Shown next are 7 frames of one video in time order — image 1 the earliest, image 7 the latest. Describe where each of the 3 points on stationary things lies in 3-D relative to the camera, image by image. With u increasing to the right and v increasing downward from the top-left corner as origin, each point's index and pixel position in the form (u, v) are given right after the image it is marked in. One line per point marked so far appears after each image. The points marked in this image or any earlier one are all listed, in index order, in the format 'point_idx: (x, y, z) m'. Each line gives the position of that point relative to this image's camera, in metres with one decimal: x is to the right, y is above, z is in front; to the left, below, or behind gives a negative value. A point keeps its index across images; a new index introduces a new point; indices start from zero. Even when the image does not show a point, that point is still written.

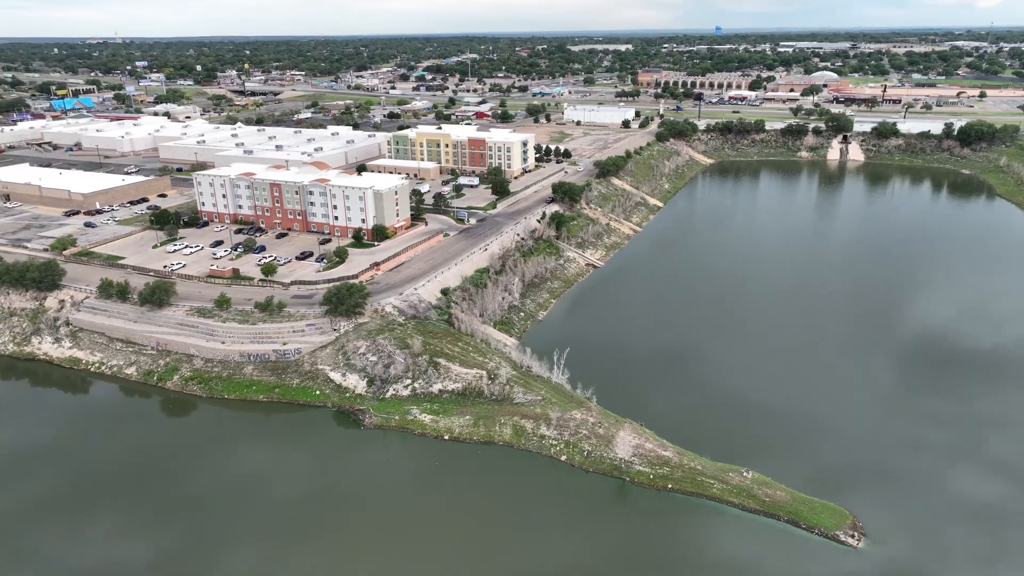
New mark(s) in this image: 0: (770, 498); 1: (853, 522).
0: (+5.6, -4.6, +15.6) m
1: (+7.2, -5.0, +15.1) m
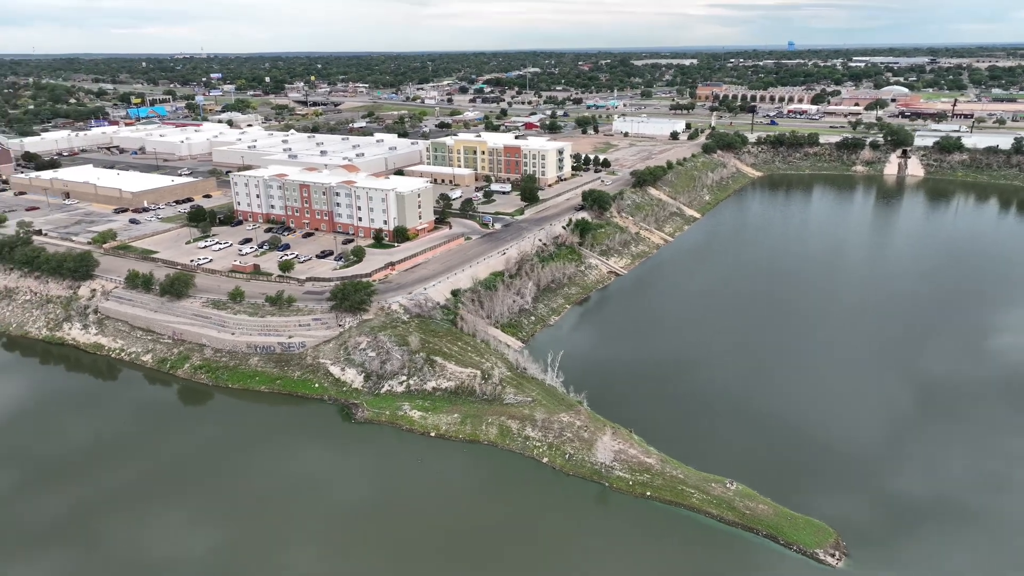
0: (+5.0, -4.7, +14.9) m
1: (+6.4, -5.1, +14.3) m
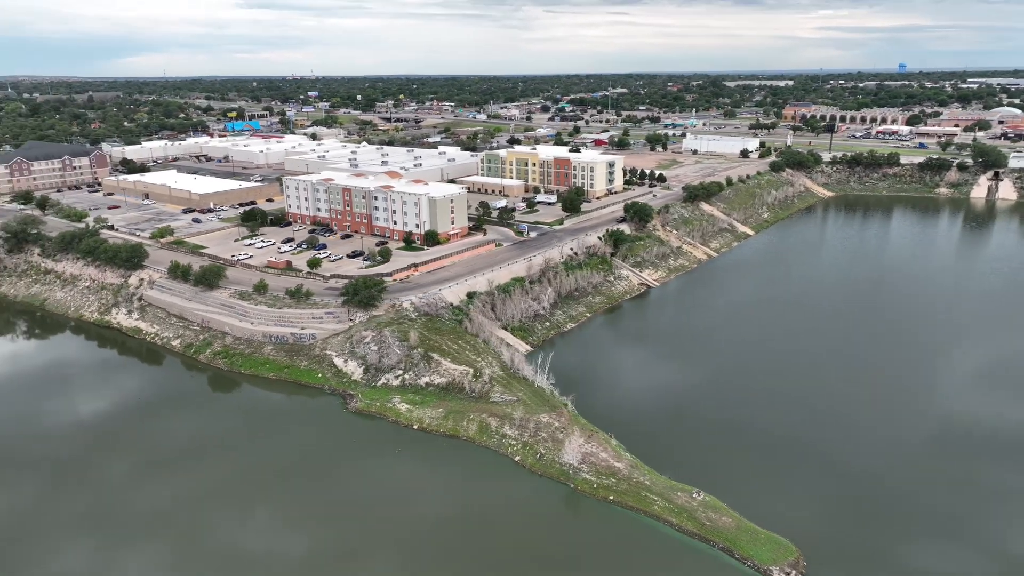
0: (+4.0, -4.7, +14.2) m
1: (+5.3, -5.2, +13.4) m
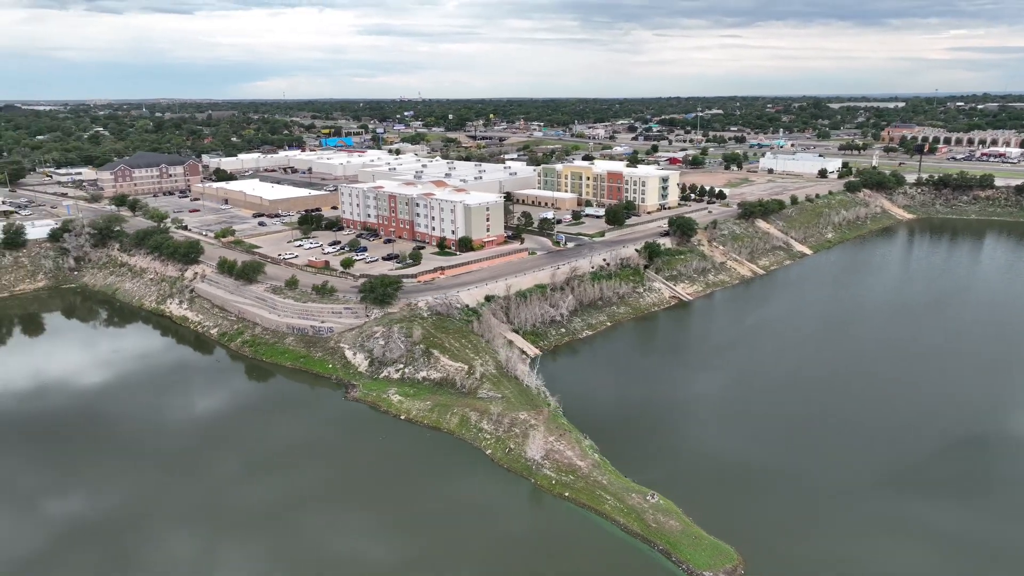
0: (+2.8, -4.7, +14.0) m
1: (+4.1, -5.1, +13.0) m
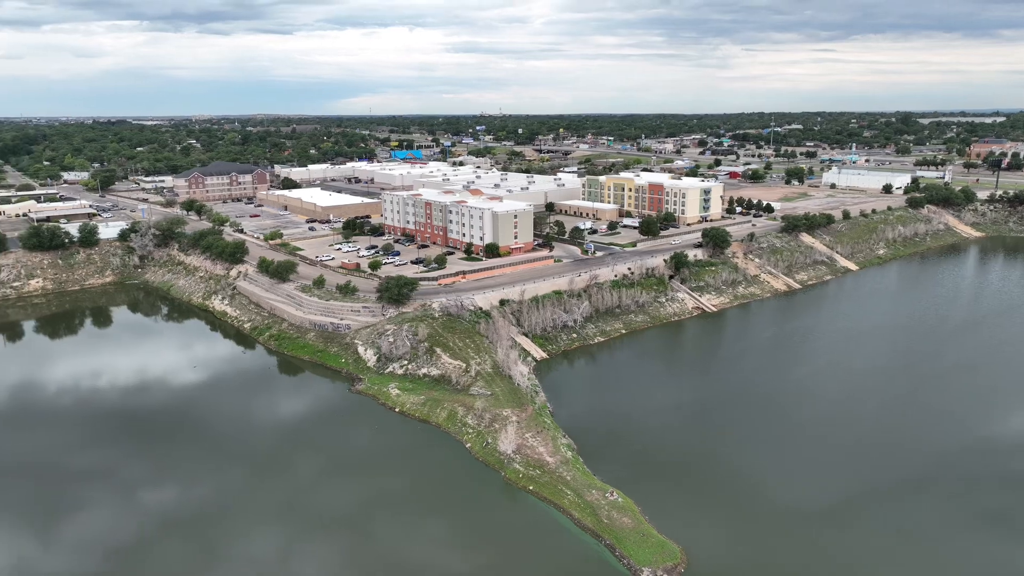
0: (+1.9, -4.7, +14.2) m
1: (+3.0, -5.1, +13.1) m
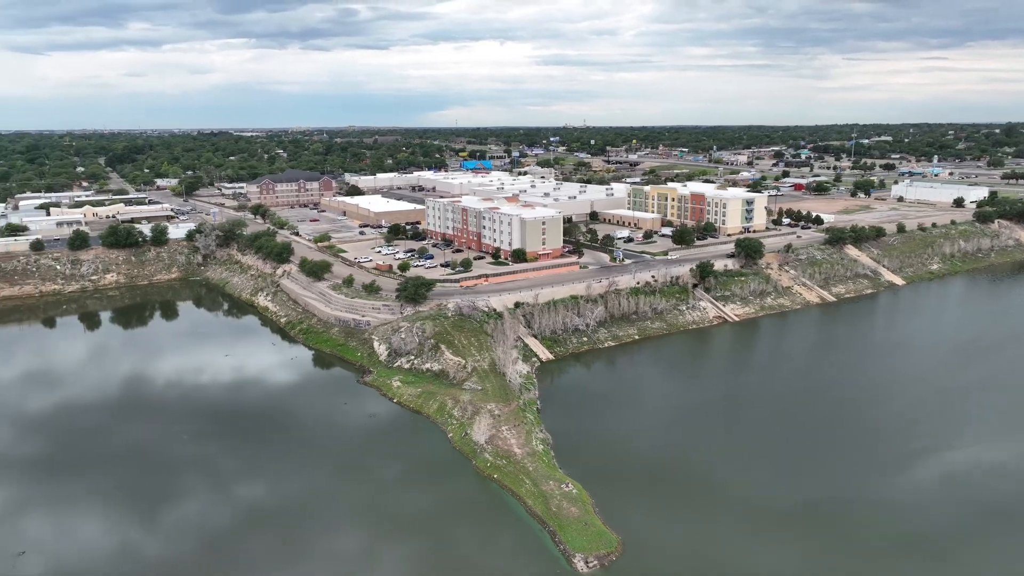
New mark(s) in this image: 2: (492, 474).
0: (+0.9, -4.6, +14.8) m
1: (+1.9, -5.1, +13.5) m
2: (-0.4, -4.3, +16.4) m
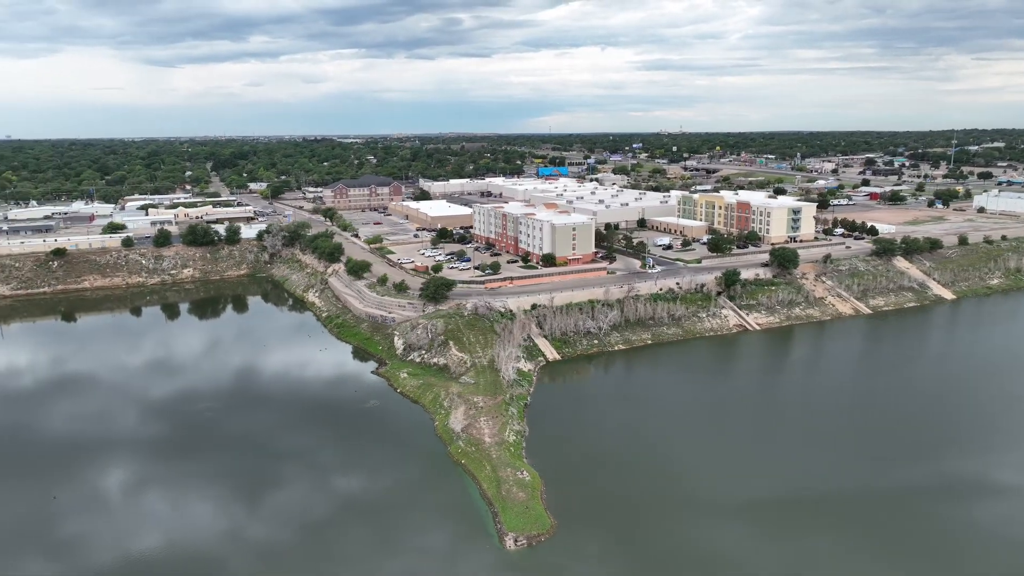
0: (-0.1, -4.6, +15.9) m
1: (+0.7, -5.1, +14.6) m
2: (-1.3, -4.3, +17.8) m
